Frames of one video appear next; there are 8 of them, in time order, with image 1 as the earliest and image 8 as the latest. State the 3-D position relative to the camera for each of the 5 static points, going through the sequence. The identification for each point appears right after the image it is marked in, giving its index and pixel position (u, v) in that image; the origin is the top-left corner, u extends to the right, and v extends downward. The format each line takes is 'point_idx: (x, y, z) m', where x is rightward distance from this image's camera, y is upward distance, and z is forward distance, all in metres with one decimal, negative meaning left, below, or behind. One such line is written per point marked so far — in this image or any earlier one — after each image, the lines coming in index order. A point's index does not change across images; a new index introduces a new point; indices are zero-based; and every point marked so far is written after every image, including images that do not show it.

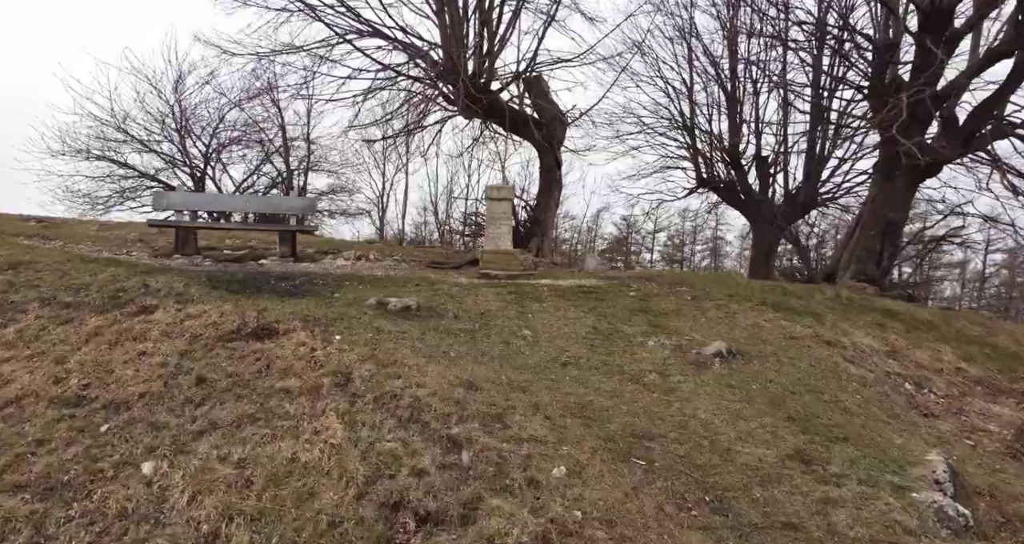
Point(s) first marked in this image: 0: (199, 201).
0: (-4.9, +1.1, +9.7) m
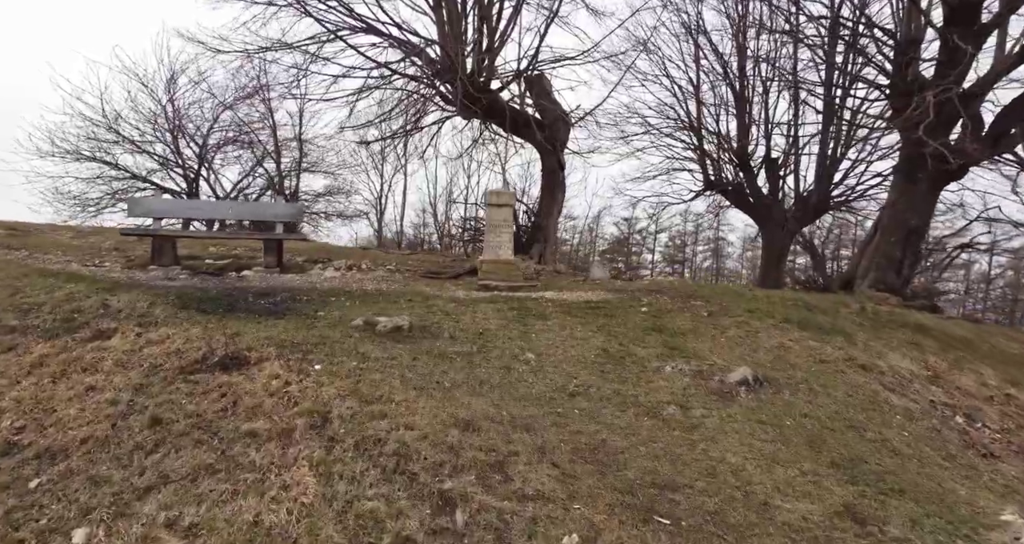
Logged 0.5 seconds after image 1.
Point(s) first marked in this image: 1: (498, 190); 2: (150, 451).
0: (-4.9, +0.9, +9.1) m
1: (-0.2, +1.3, +9.9) m
2: (-2.2, -1.1, +3.8) m
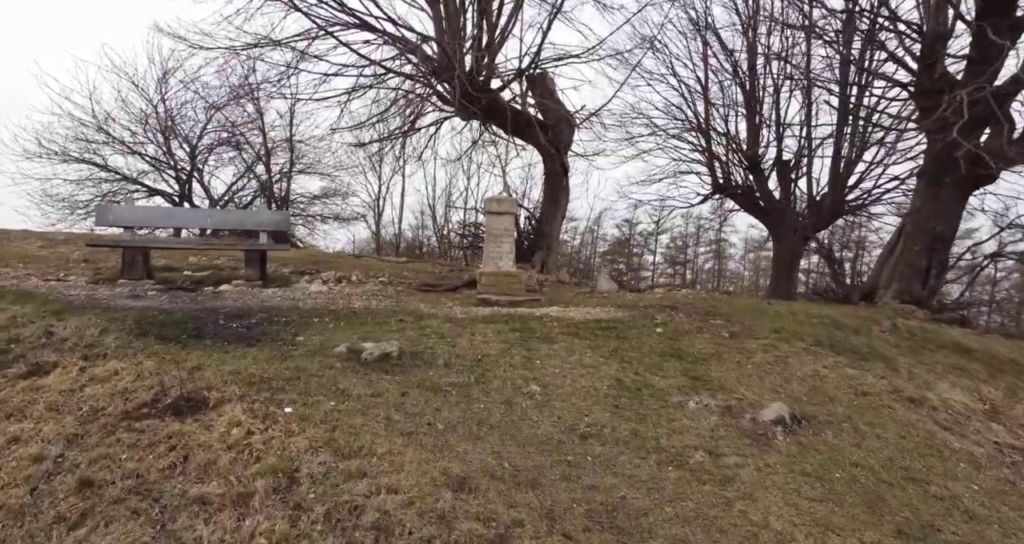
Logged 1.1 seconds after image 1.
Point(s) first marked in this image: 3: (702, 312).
0: (-4.9, +0.8, +8.4) m
1: (-0.2, +1.1, +9.2) m
2: (-2.2, -1.3, +3.1) m
3: (+2.3, -0.5, +7.6) m
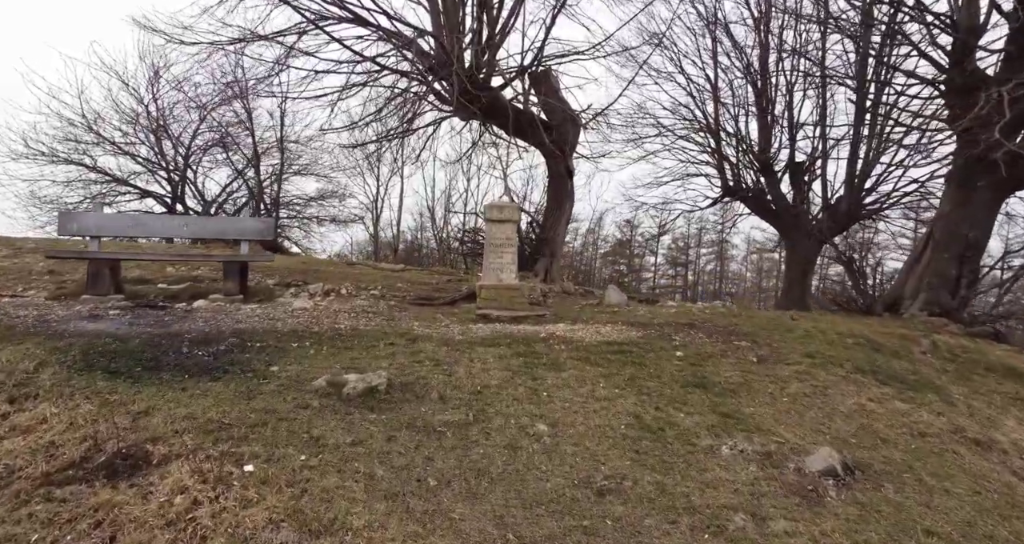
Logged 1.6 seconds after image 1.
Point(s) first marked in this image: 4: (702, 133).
0: (-4.9, +0.6, +7.7) m
1: (-0.2, +0.9, +8.5) m
2: (-2.2, -1.4, +2.4) m
3: (+2.4, -0.7, +6.9) m
4: (+5.2, +3.8, +17.0) m
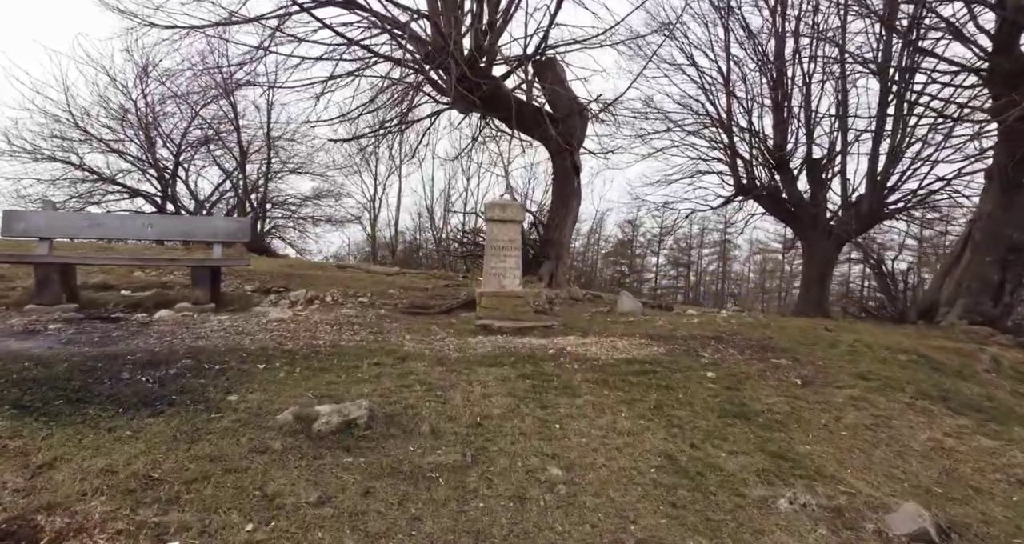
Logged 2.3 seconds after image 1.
0: (-4.8, +0.5, +6.9) m
1: (-0.1, +0.9, +7.7) m
2: (-2.1, -1.5, +1.6) m
3: (+2.4, -0.7, +6.0) m
4: (+5.3, +3.7, +16.1) m
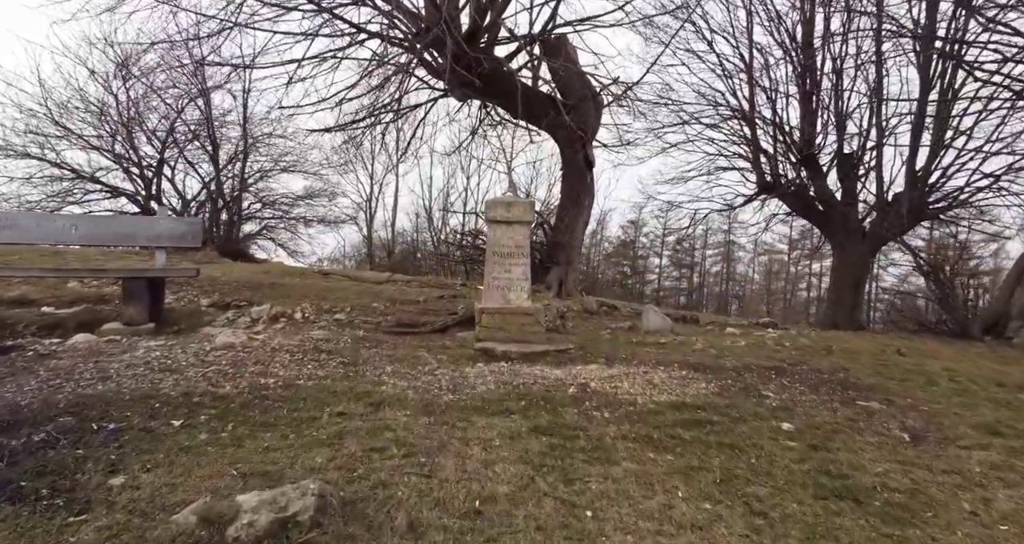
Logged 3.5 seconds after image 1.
0: (-4.8, +0.4, +5.6) m
1: (-0.1, +0.8, +6.4) m
2: (-2.1, -1.6, +0.3) m
3: (+2.5, -0.8, +4.7) m
4: (+5.3, +3.6, +14.8) m
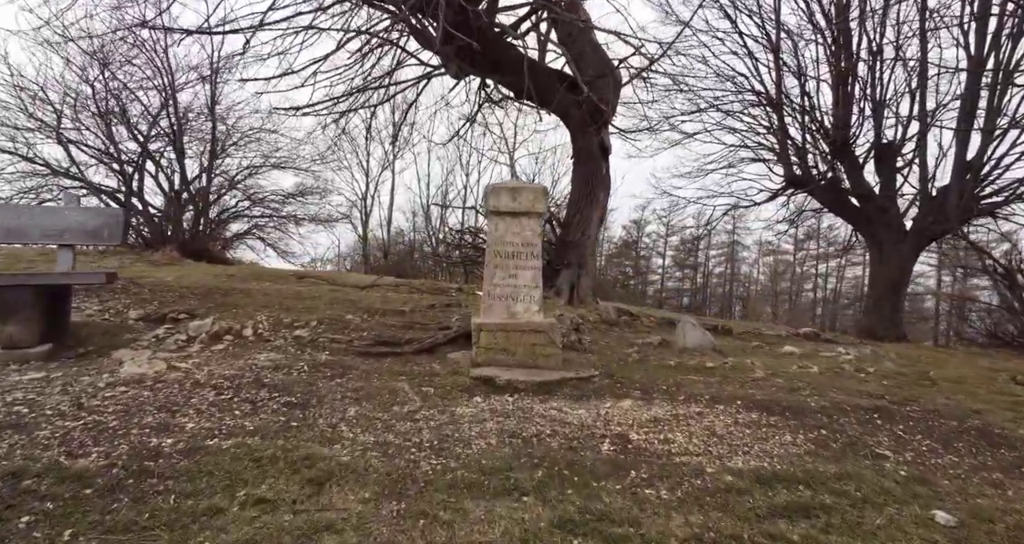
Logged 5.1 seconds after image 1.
0: (-4.7, +0.4, +4.2) m
1: (0.0, +0.7, +5.1) m
2: (-2.0, -1.7, -1.1) m
3: (+2.5, -0.9, +3.4) m
4: (+5.4, +3.6, +13.5) m
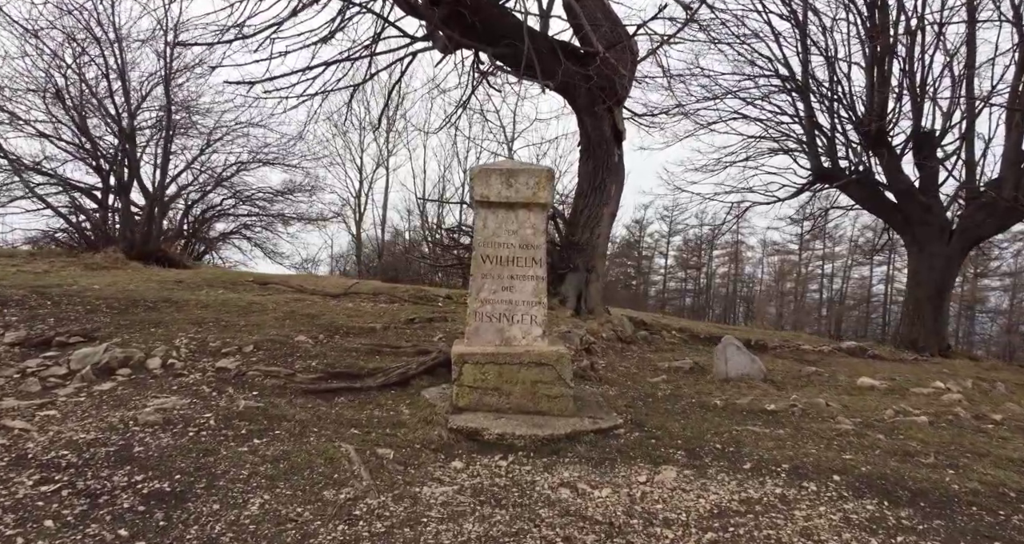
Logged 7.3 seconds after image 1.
0: (-4.7, +0.3, +2.9) m
1: (-0.1, +0.7, +3.8) m
2: (-2.1, -1.7, -2.3) m
3: (+2.5, -1.0, +2.1) m
4: (+5.4, +3.5, +12.2) m
